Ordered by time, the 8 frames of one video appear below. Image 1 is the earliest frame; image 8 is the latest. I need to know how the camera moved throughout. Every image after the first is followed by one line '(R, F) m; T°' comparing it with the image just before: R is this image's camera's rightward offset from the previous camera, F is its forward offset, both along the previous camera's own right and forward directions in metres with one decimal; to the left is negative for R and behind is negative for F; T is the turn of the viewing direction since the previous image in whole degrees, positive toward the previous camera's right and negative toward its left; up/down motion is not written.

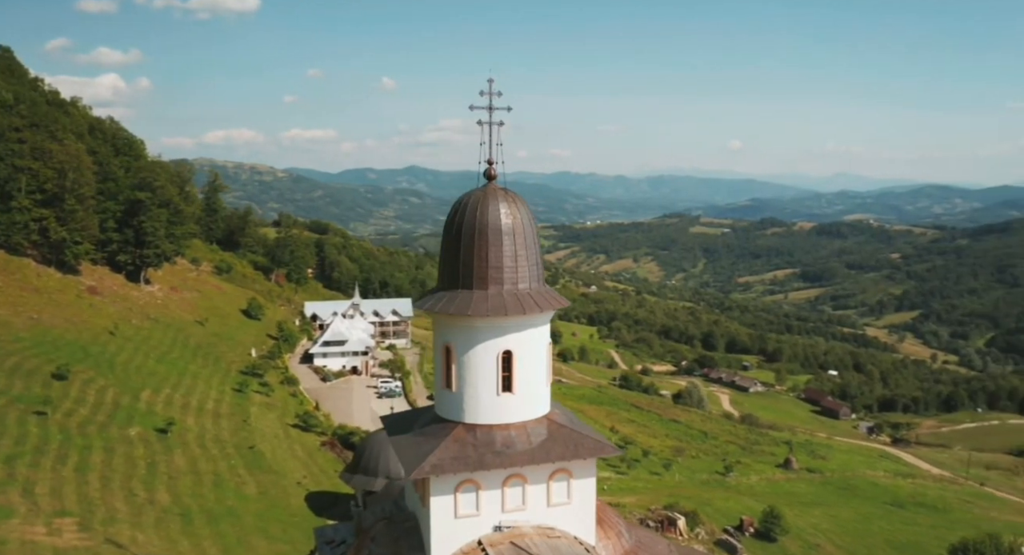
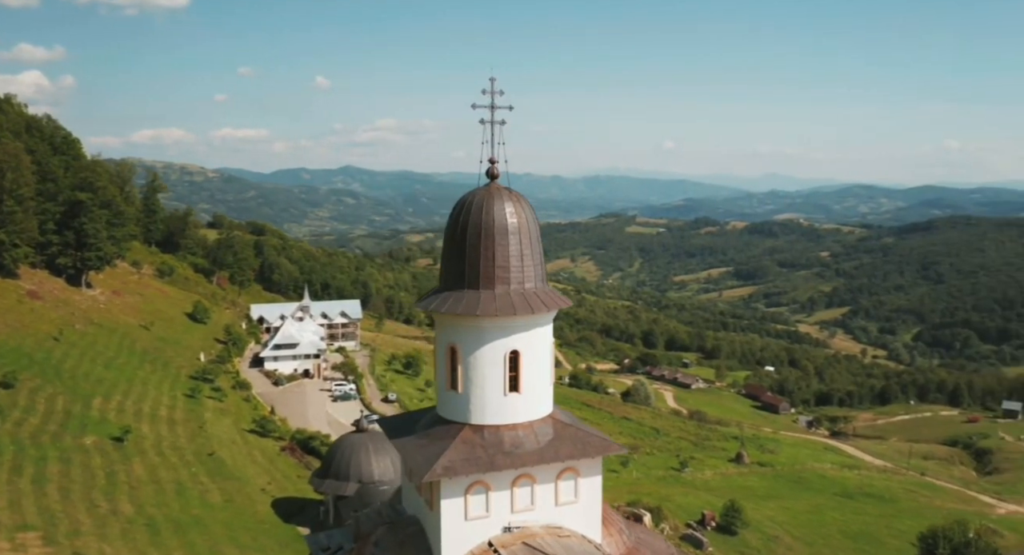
(-1.1, +0.2) m; +4°
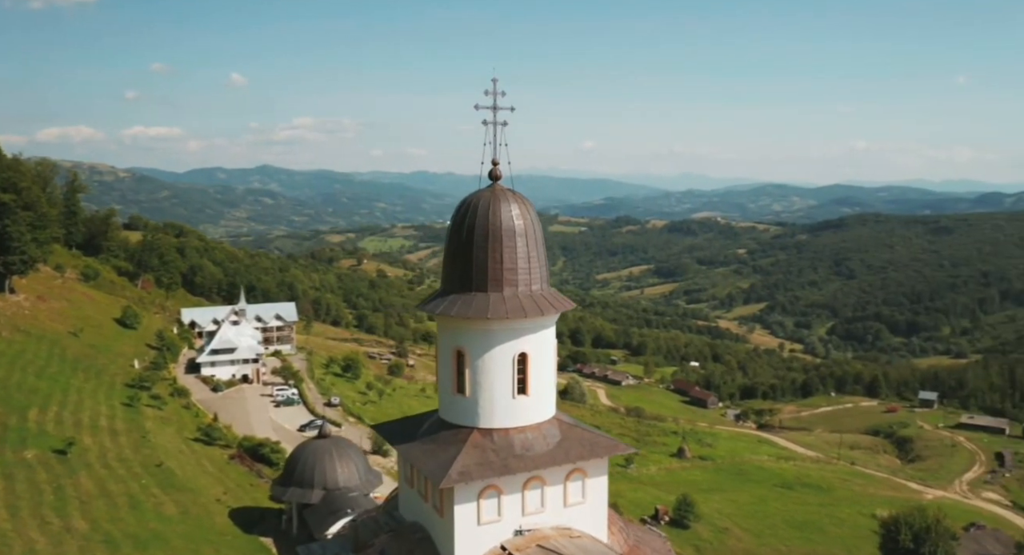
(-1.4, +0.2) m; +5°
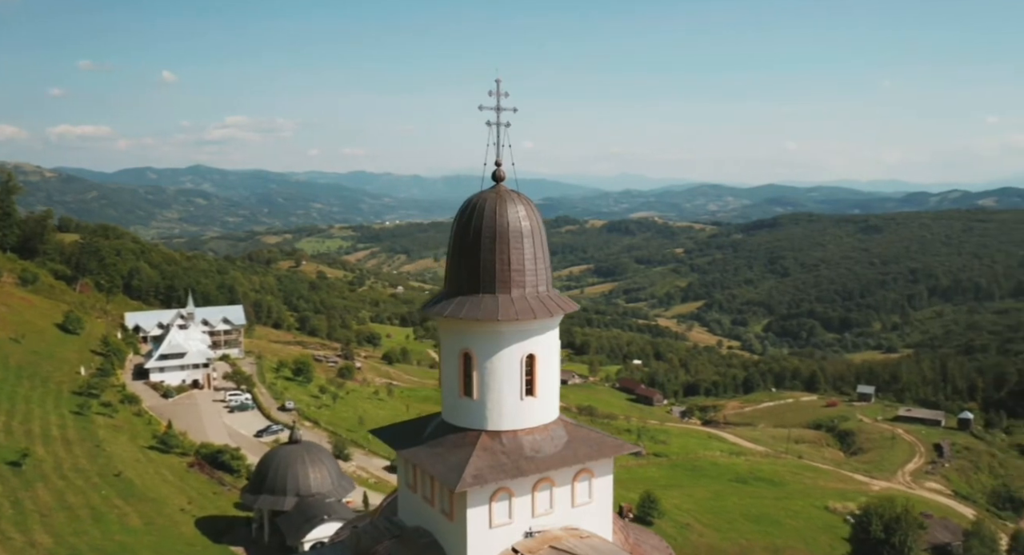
(-1.1, +0.1) m; +4°
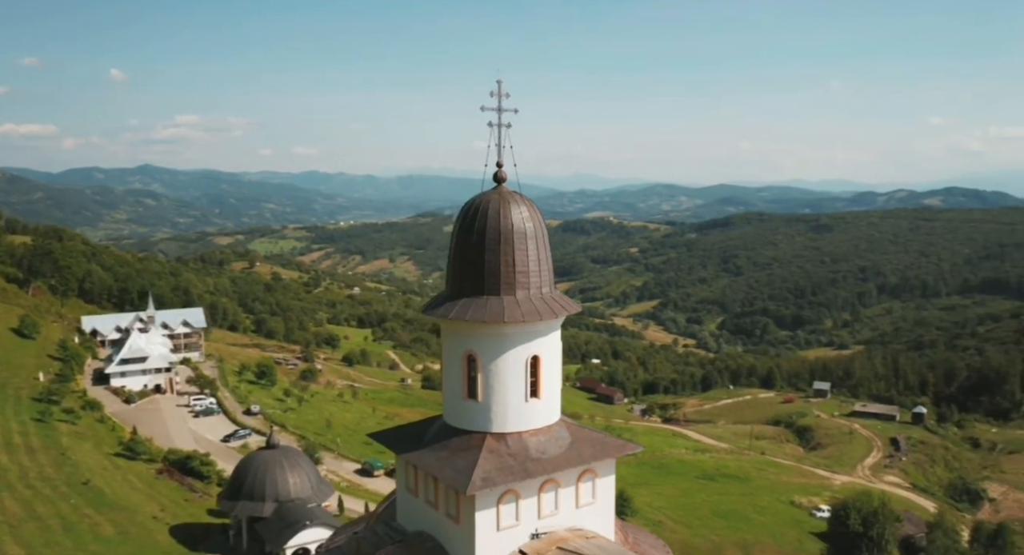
(-0.8, 0.0) m; +3°
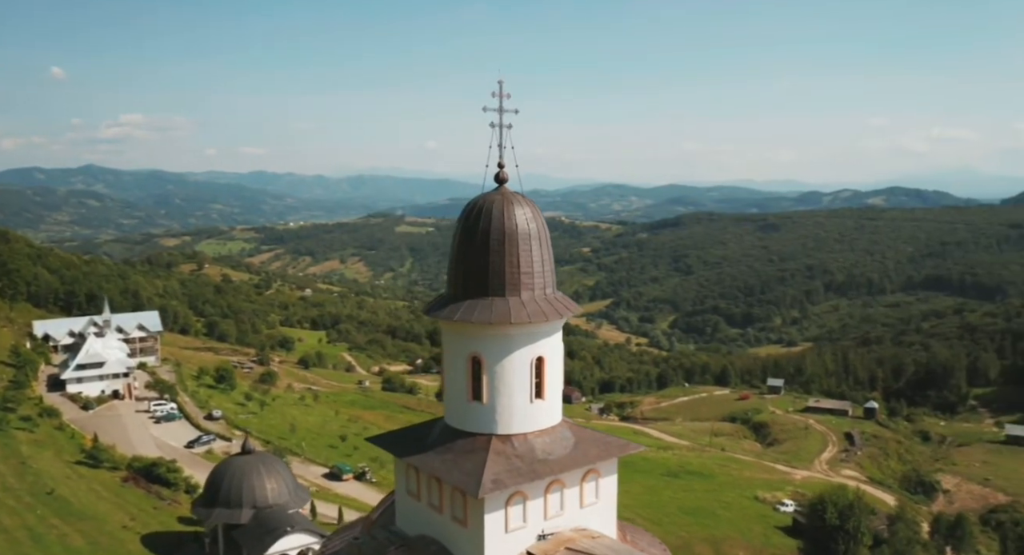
(-0.9, 0.0) m; +3°
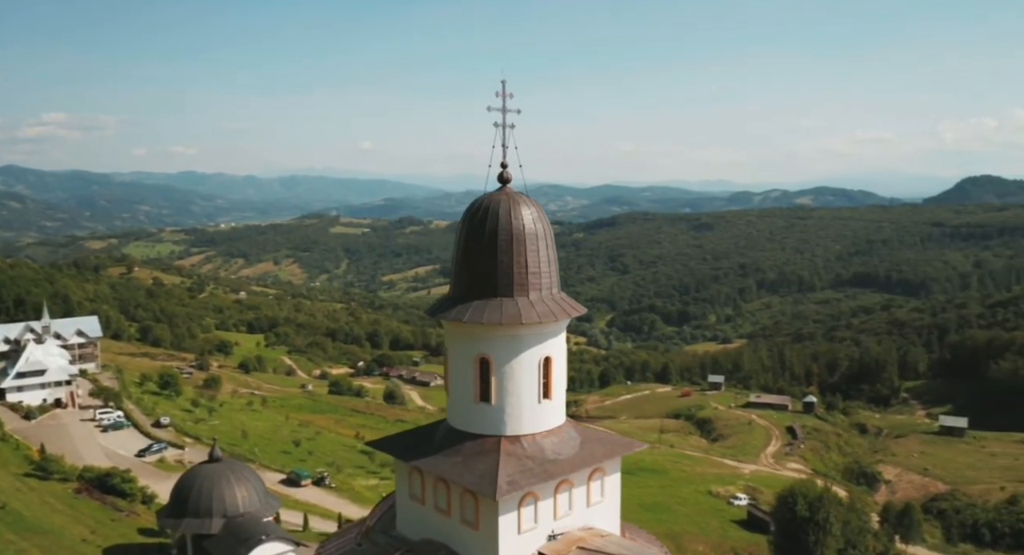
(-1.1, +0.1) m; +4°
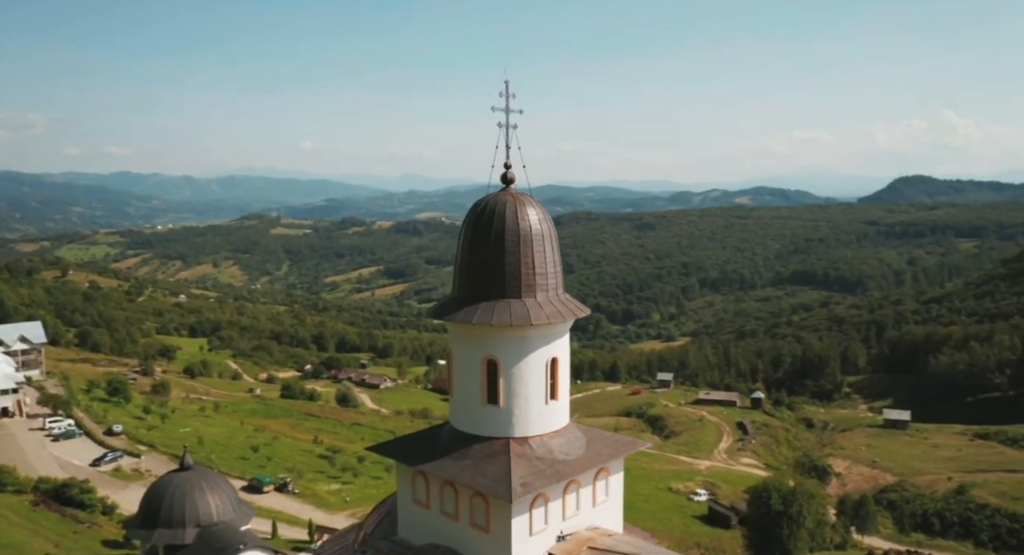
(-1.0, 0.0) m; +4°
